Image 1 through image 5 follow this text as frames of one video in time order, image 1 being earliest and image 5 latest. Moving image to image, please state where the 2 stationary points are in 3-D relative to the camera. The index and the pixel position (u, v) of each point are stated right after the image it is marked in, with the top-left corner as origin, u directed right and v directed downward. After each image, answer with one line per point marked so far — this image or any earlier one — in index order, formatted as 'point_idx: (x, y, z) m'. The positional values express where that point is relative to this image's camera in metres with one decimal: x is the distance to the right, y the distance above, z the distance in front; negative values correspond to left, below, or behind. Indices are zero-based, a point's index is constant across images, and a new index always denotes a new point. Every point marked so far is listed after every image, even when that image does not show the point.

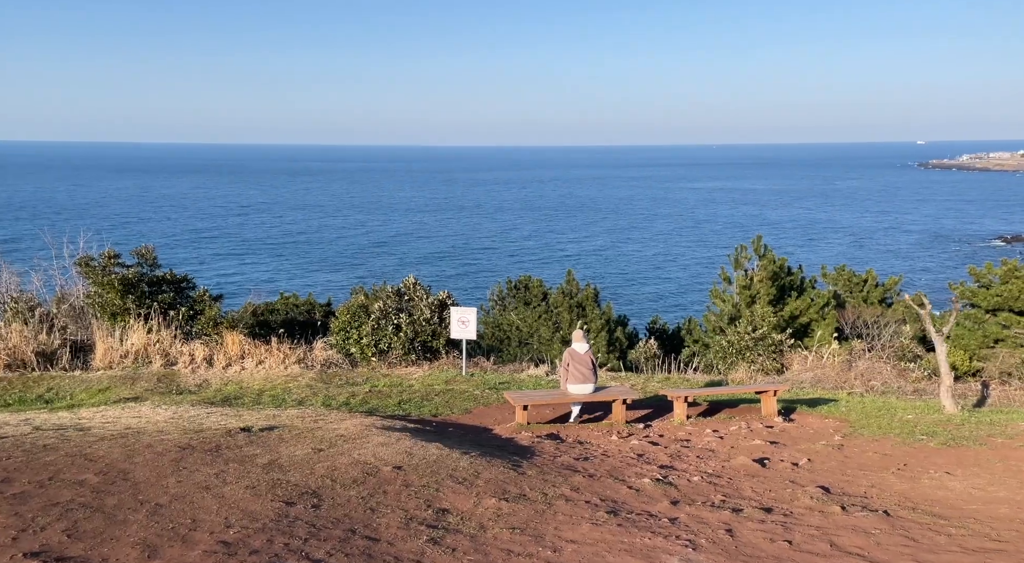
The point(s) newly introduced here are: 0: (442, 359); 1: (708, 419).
0: (-1.2, -1.4, +16.2) m
1: (+2.6, -1.8, +11.8) m
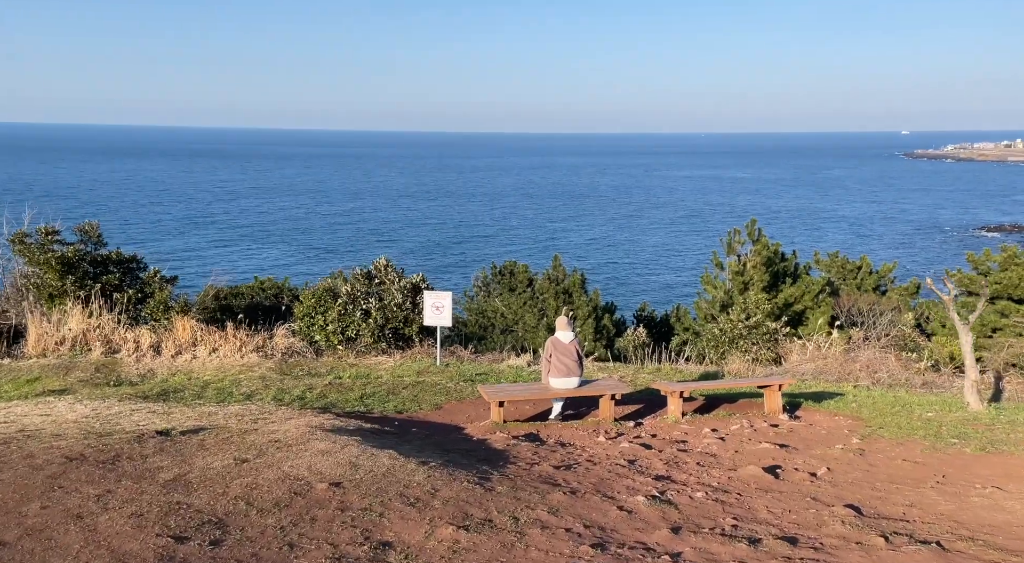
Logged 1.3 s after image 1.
0: (-1.6, -1.1, +14.9) m
1: (+2.3, -1.6, +10.6) m
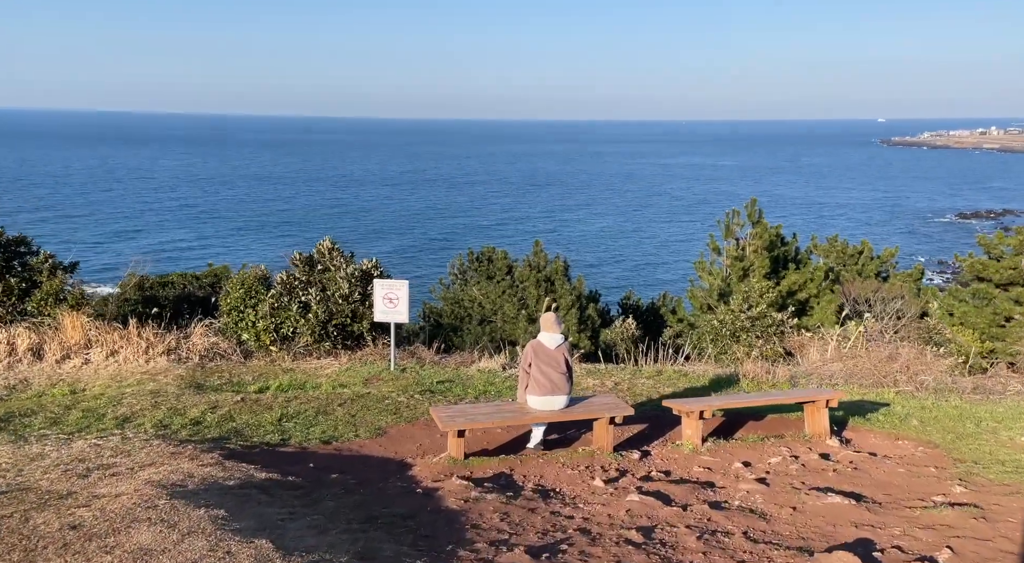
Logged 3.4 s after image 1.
0: (-2.0, -0.9, +12.3) m
1: (+2.0, -1.4, +8.1) m
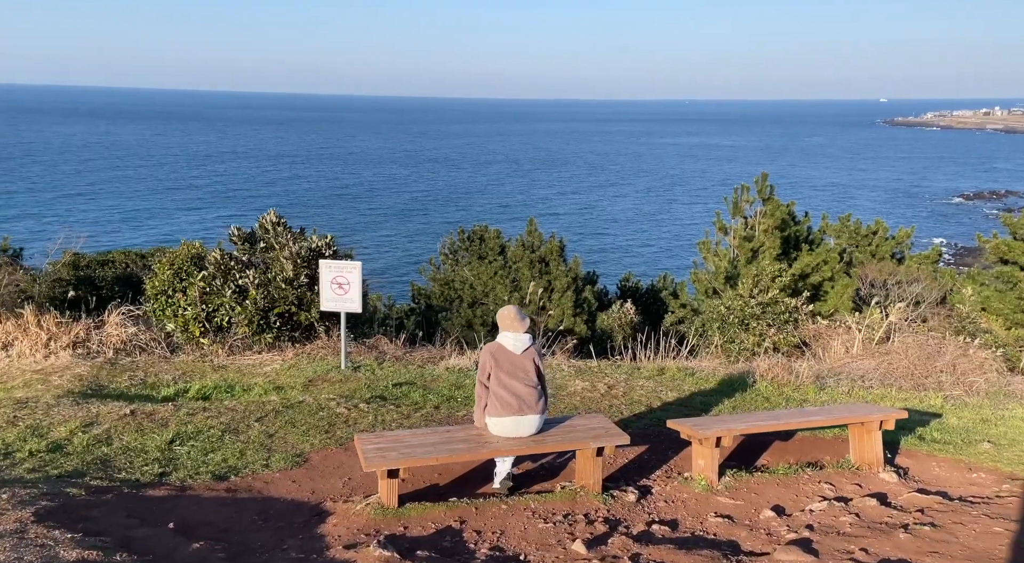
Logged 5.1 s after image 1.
0: (-2.2, -0.7, +10.4) m
1: (+1.7, -1.3, +6.2) m
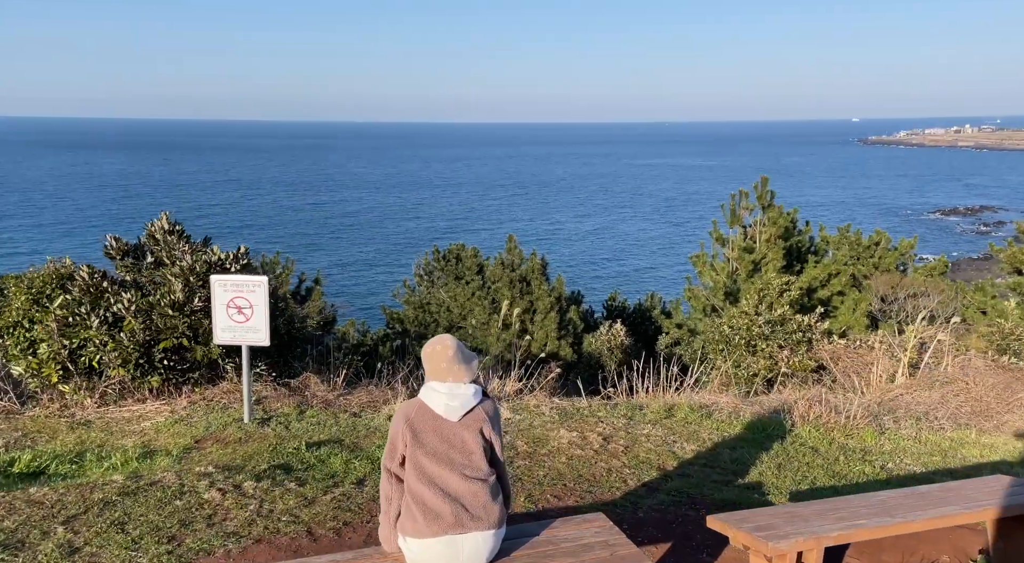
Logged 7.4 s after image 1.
0: (-2.6, -0.9, +8.0) m
1: (+1.5, -1.4, +3.8) m
